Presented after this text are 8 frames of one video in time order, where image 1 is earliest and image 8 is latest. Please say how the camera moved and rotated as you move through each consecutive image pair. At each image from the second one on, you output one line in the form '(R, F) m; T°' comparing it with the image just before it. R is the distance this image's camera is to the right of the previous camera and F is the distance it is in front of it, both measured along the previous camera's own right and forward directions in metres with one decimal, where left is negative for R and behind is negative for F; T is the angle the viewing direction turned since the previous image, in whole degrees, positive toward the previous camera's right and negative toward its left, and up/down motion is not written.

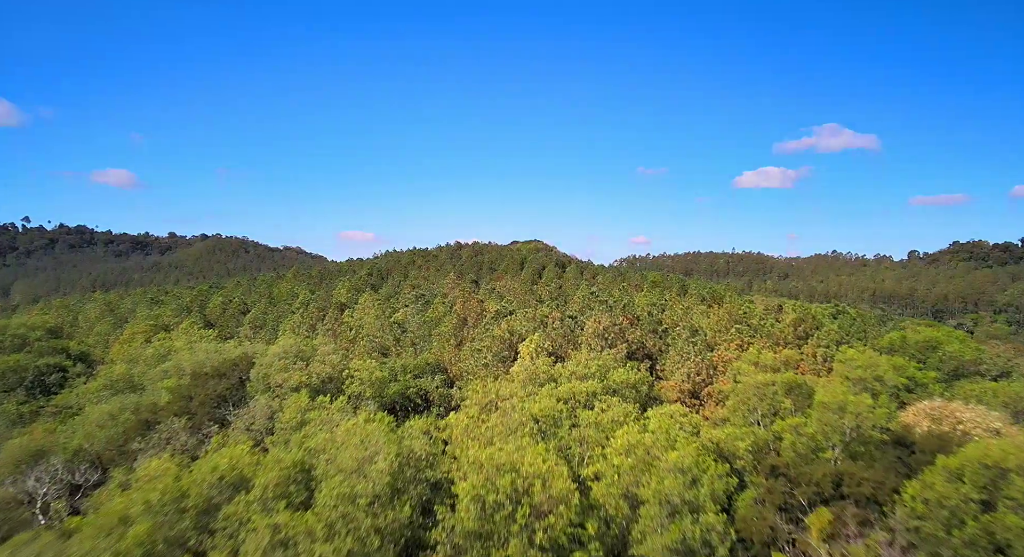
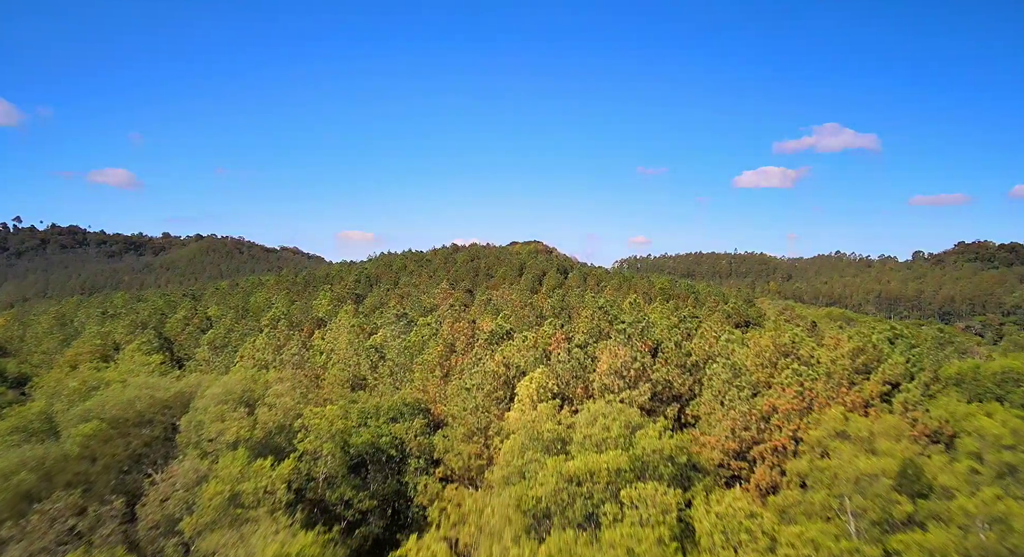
(+0.2, +11.2) m; 0°
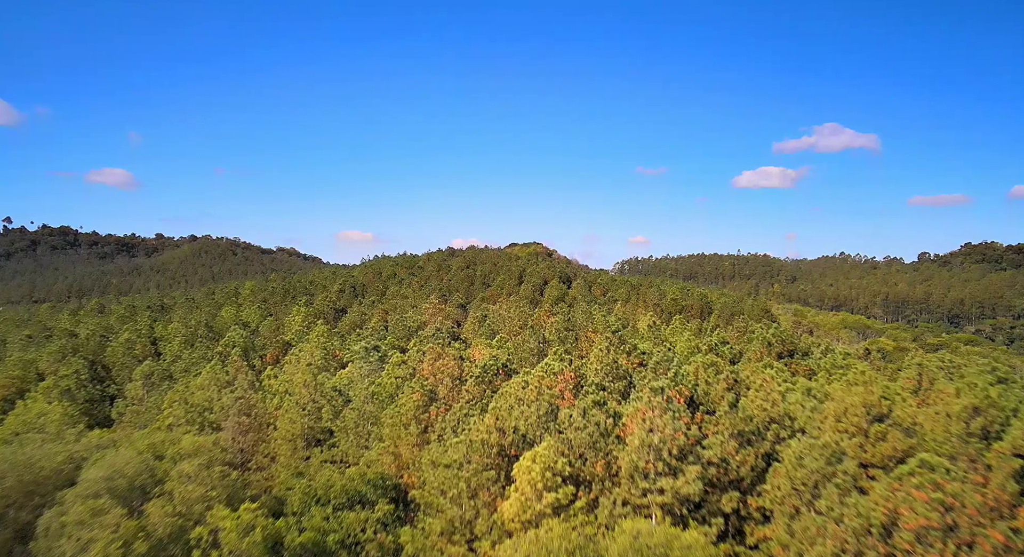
(+0.2, +13.0) m; 0°
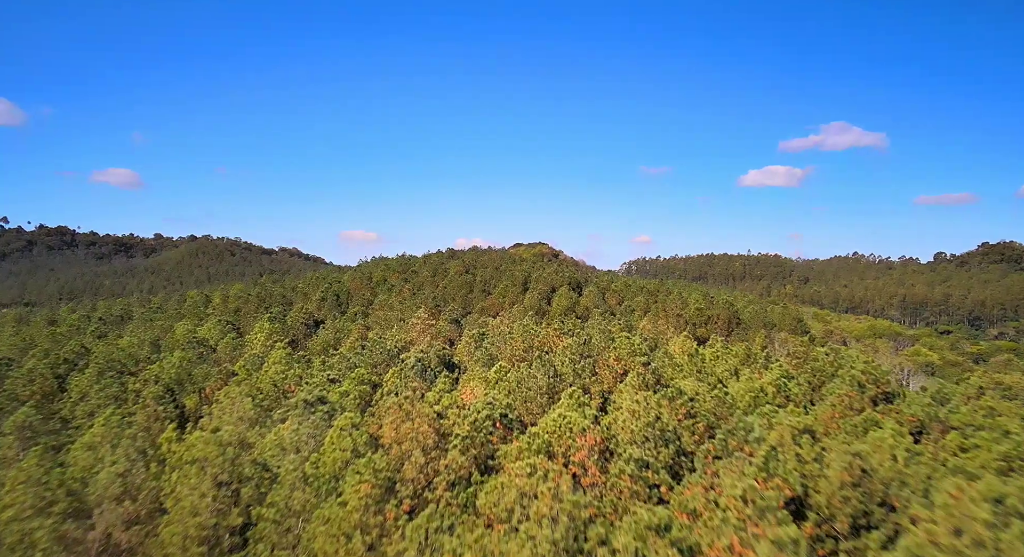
(+0.2, +16.2) m; 0°
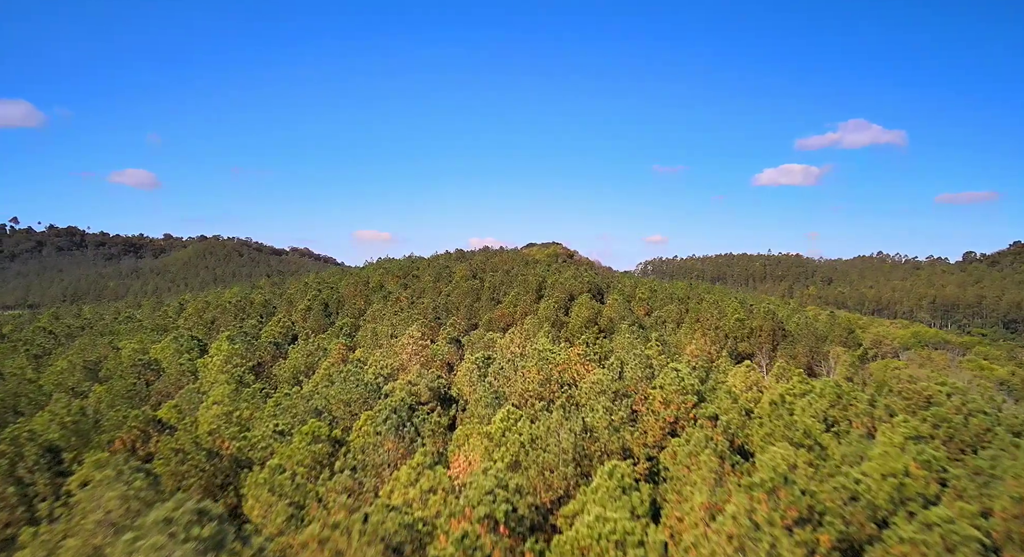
(+0.1, +15.9) m; -1°
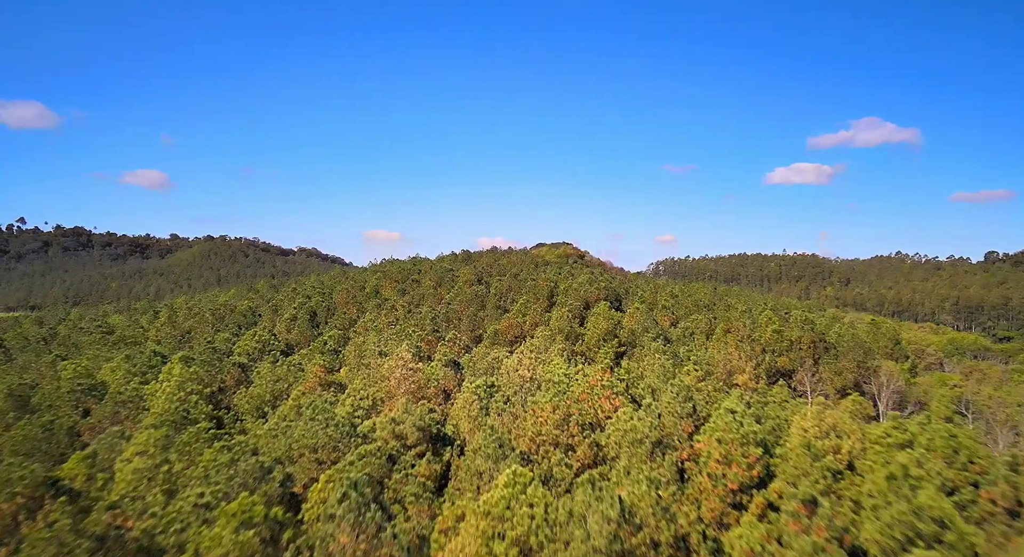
(+0.1, +11.8) m; -1°
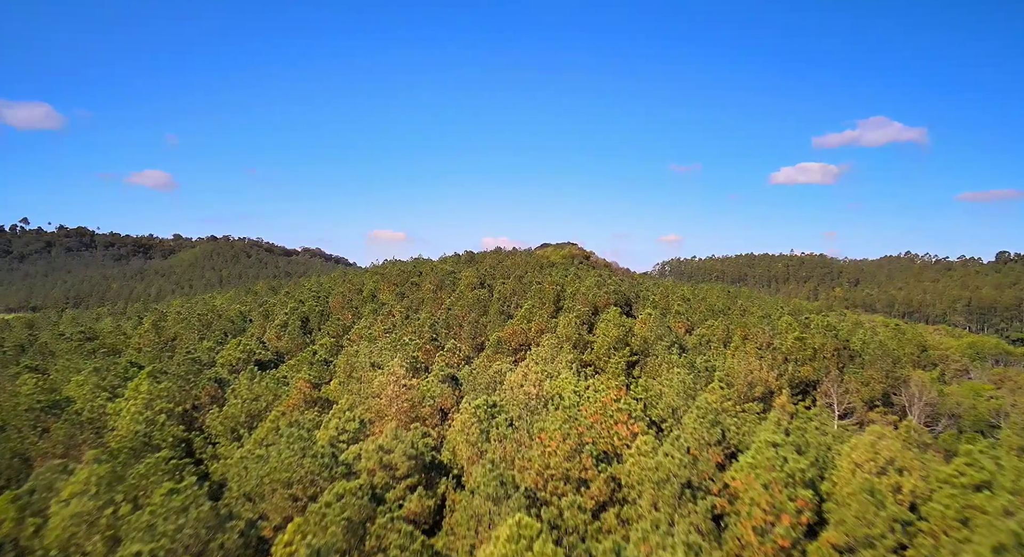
(0.0, +6.0) m; 0°
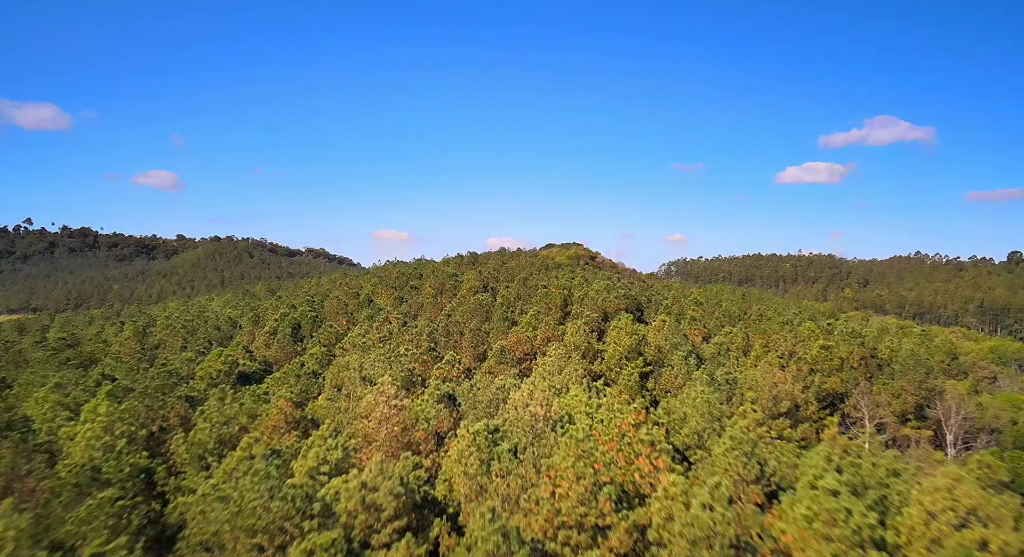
(0.0, +6.0) m; 0°
